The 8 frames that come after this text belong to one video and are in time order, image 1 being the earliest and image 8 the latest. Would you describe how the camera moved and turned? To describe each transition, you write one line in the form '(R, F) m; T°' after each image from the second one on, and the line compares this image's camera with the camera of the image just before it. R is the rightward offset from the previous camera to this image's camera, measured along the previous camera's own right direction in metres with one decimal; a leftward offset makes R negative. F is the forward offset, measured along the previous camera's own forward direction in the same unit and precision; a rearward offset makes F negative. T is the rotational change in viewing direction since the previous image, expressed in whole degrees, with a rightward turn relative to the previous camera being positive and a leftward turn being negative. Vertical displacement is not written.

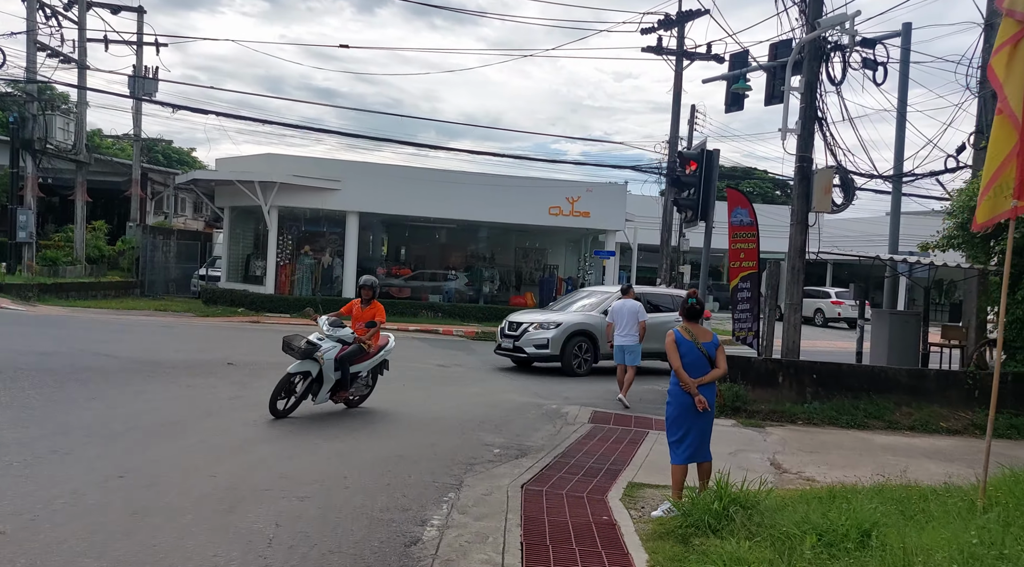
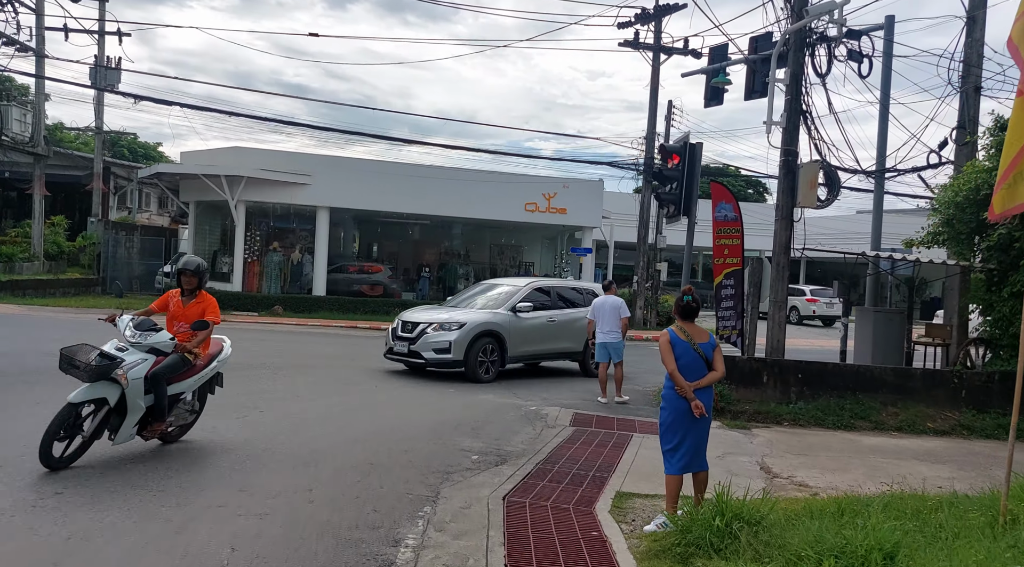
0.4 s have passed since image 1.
(-0.1, +0.5) m; +2°
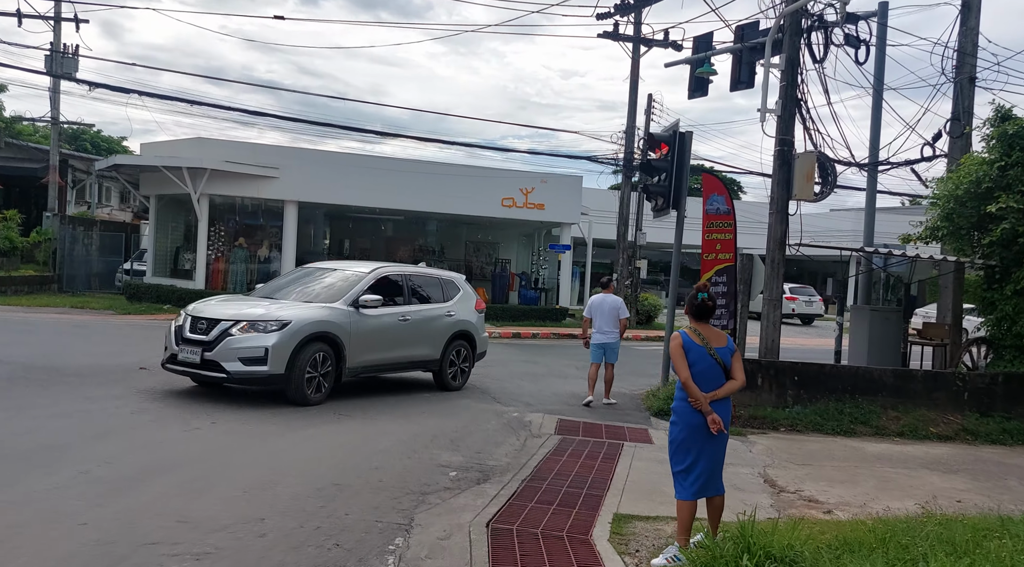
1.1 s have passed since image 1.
(-0.1, +0.8) m; +2°
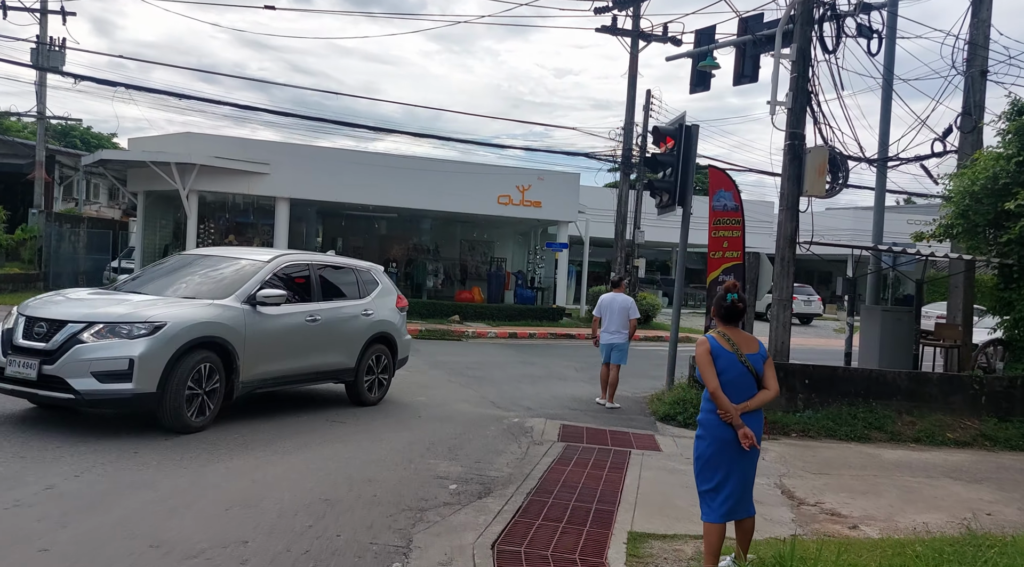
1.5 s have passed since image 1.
(-0.1, +0.5) m; 0°
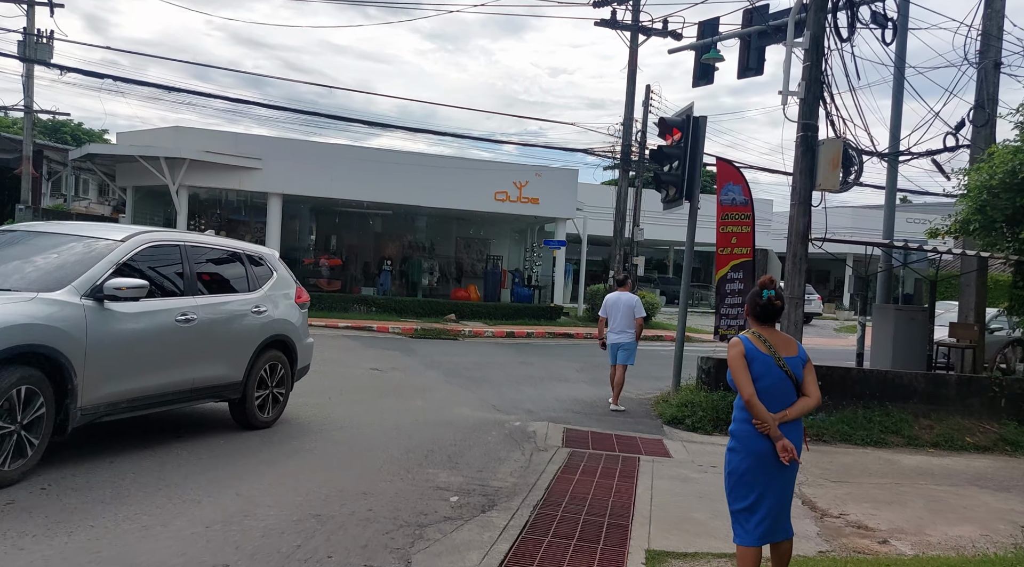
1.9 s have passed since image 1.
(-0.1, +0.4) m; 0°
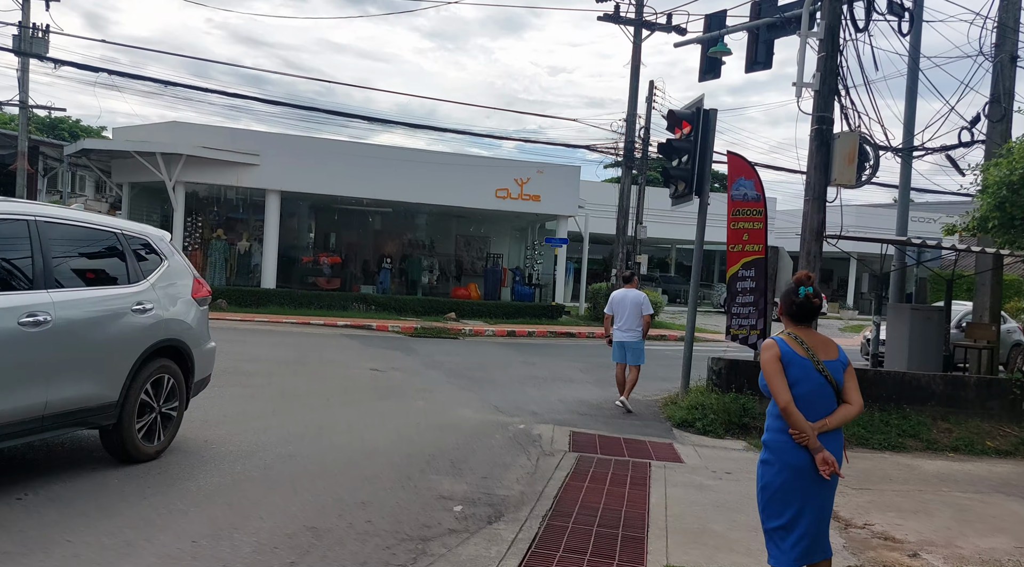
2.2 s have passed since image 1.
(-0.1, +0.3) m; 0°
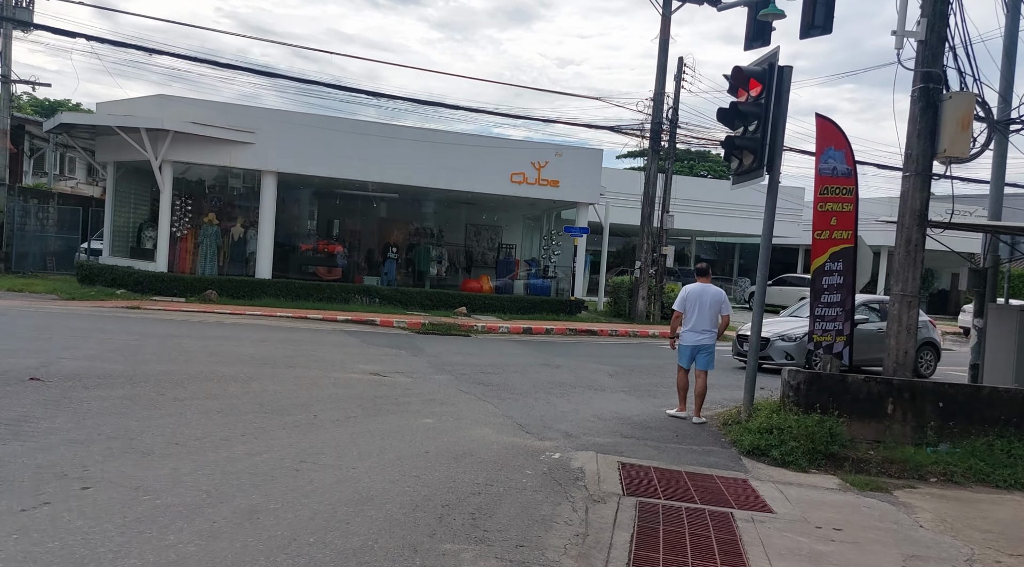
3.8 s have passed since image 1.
(-0.2, +1.8) m; 0°
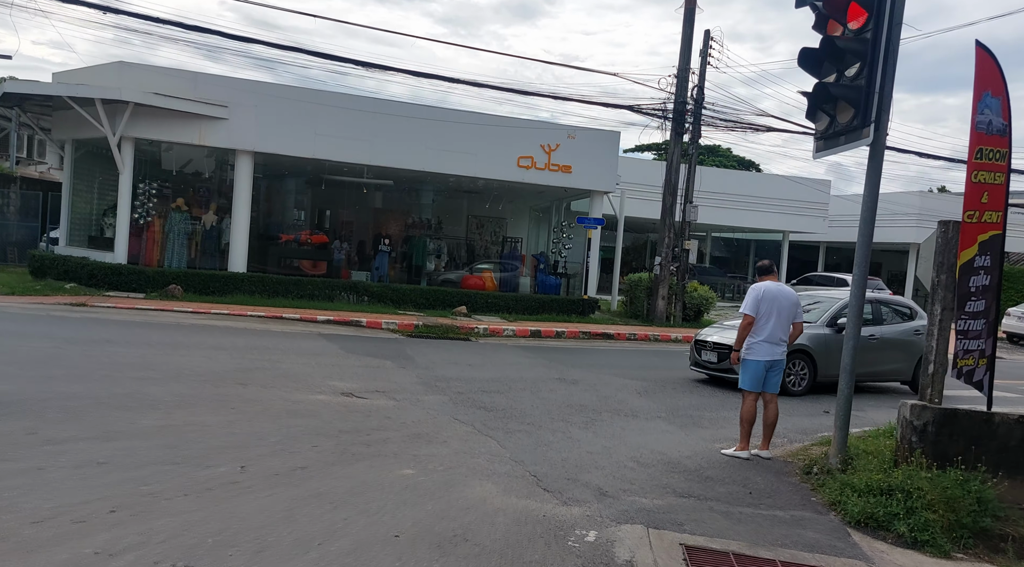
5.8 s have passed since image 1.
(-0.1, +2.3) m; 0°
